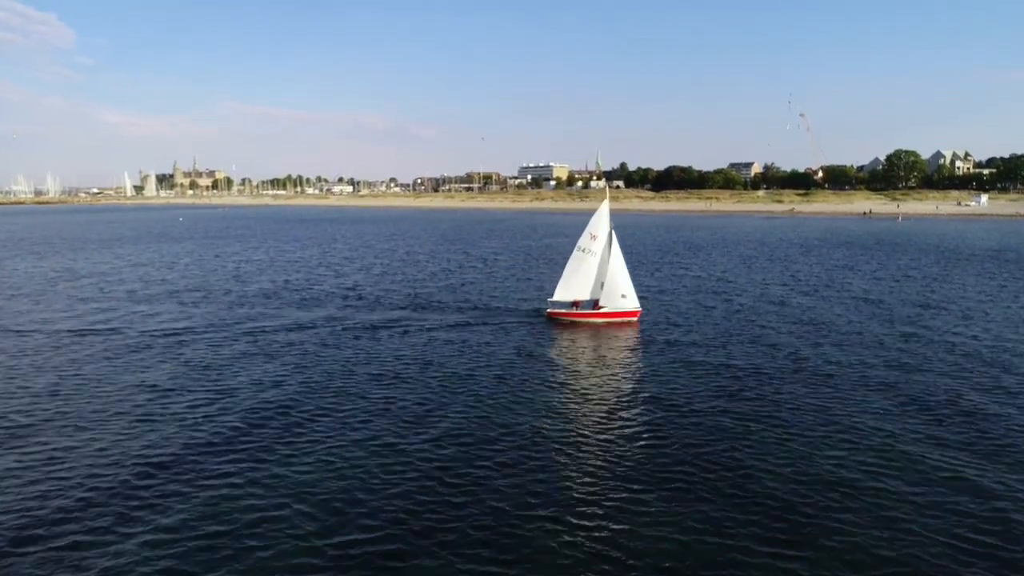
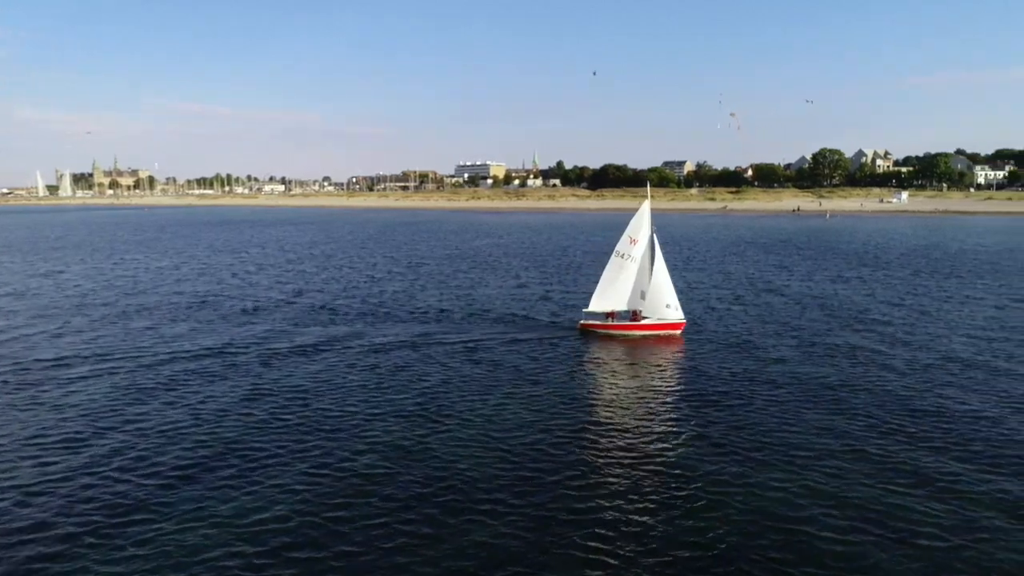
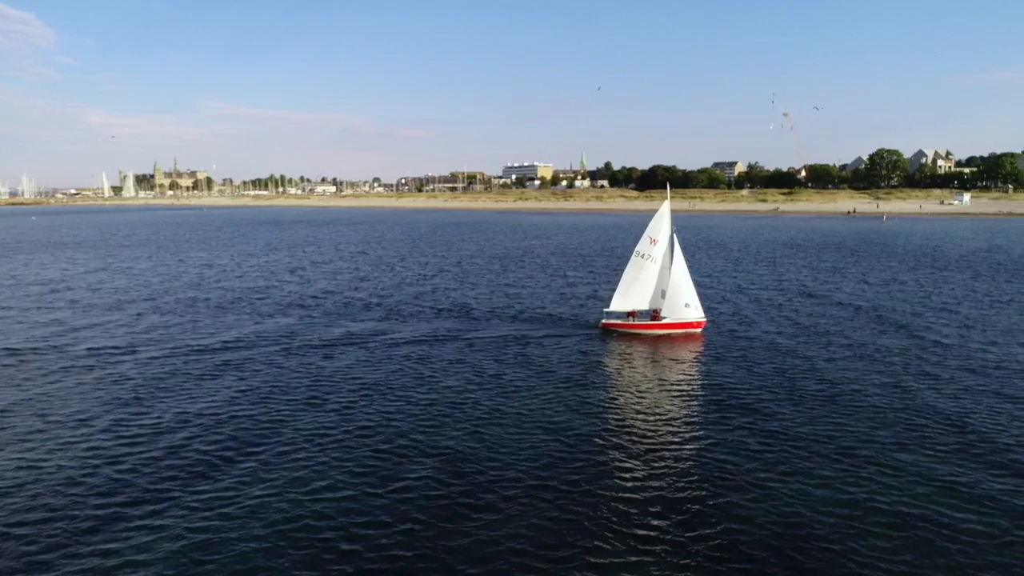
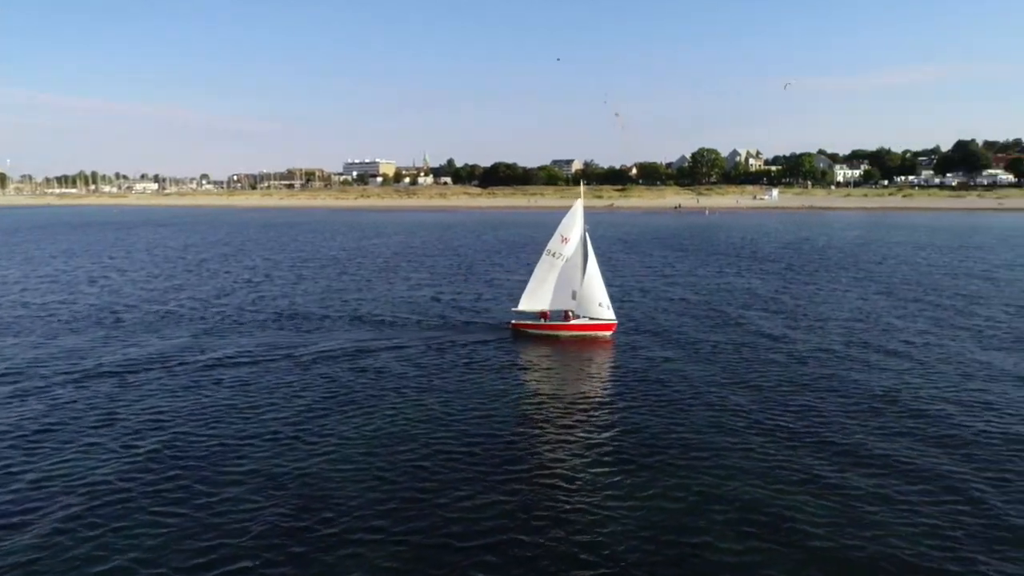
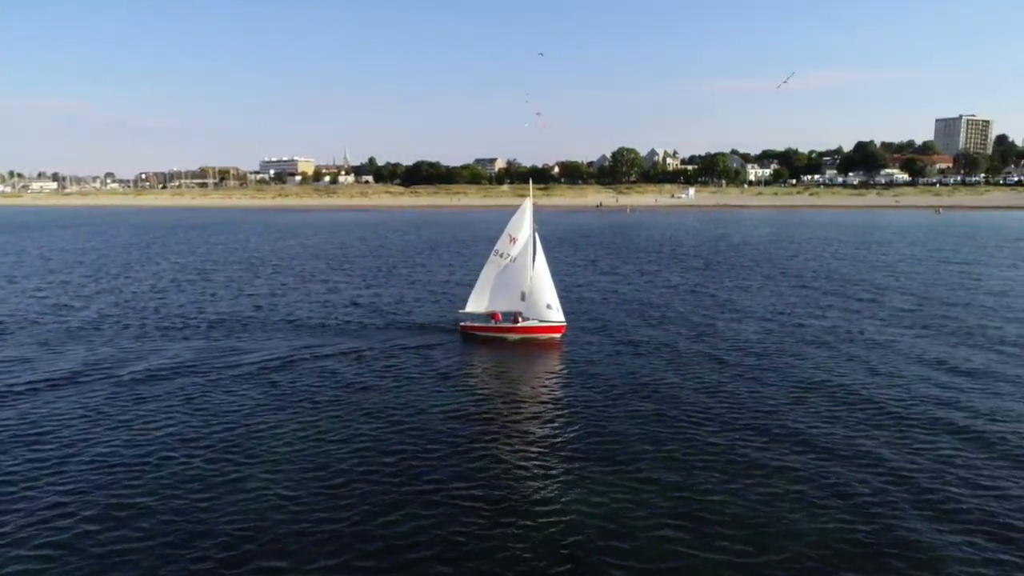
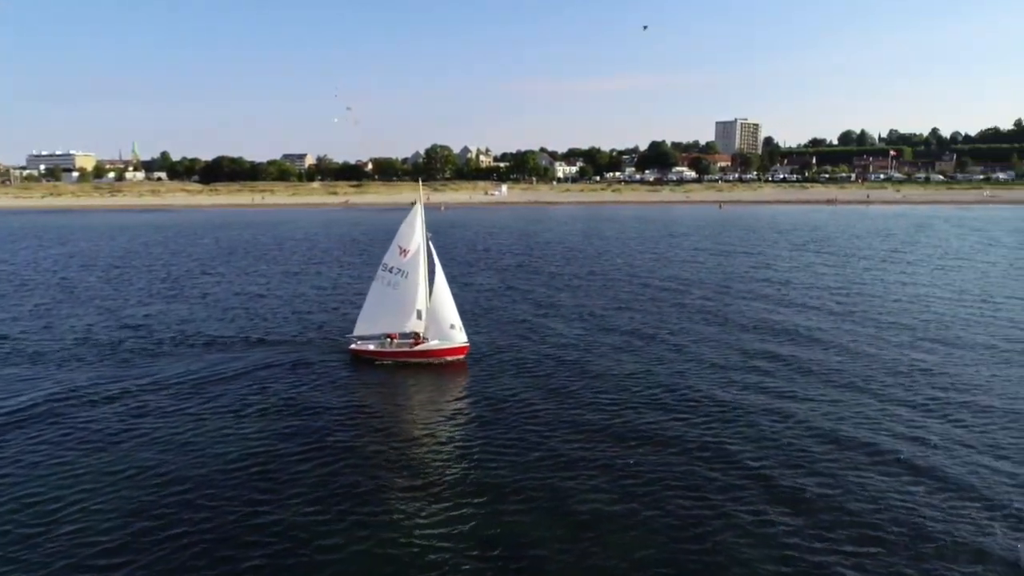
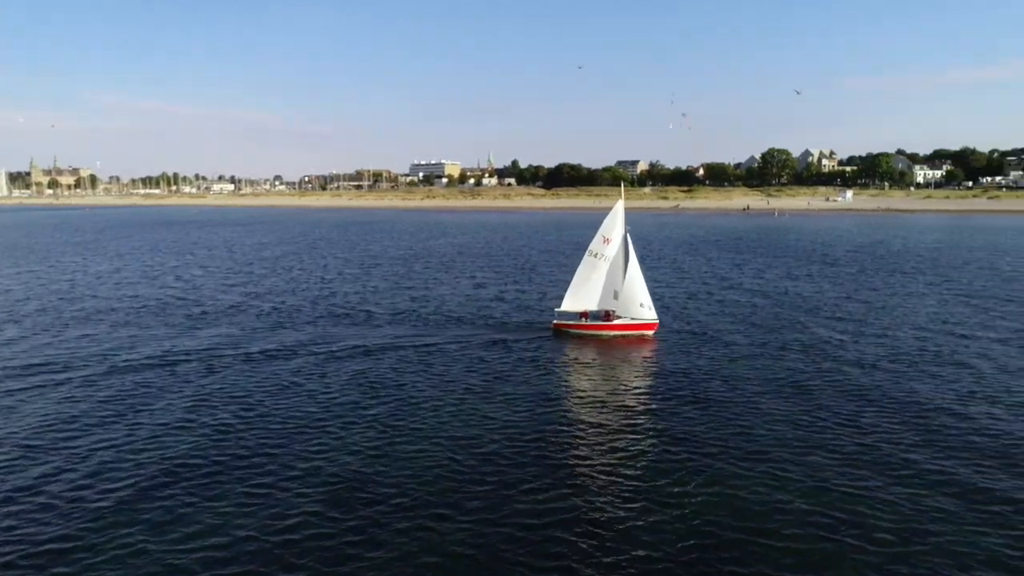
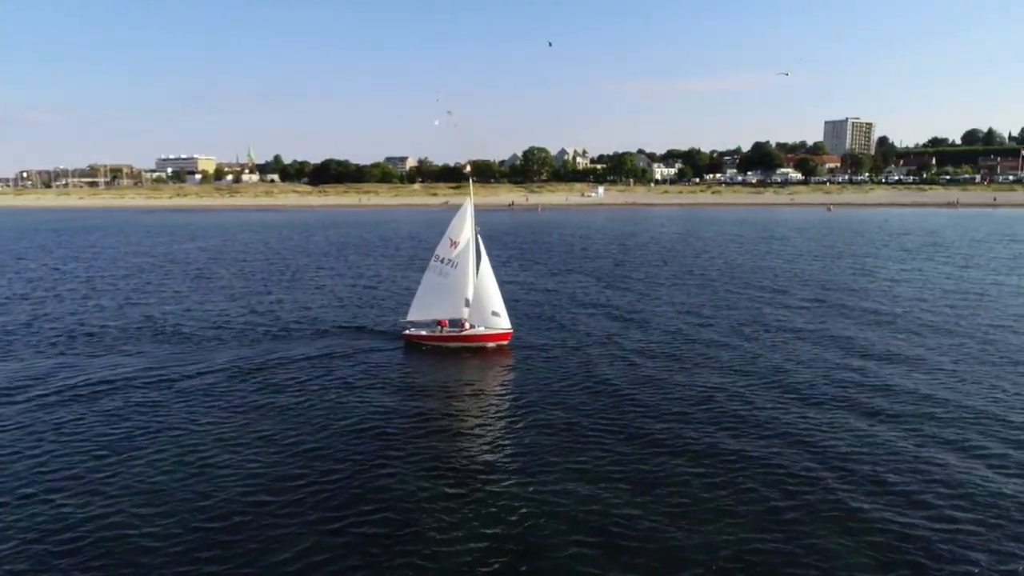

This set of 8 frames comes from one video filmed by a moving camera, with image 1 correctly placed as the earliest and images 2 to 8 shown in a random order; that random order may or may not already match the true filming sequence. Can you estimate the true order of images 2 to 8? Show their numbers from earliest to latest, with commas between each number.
3, 2, 7, 4, 5, 8, 6
